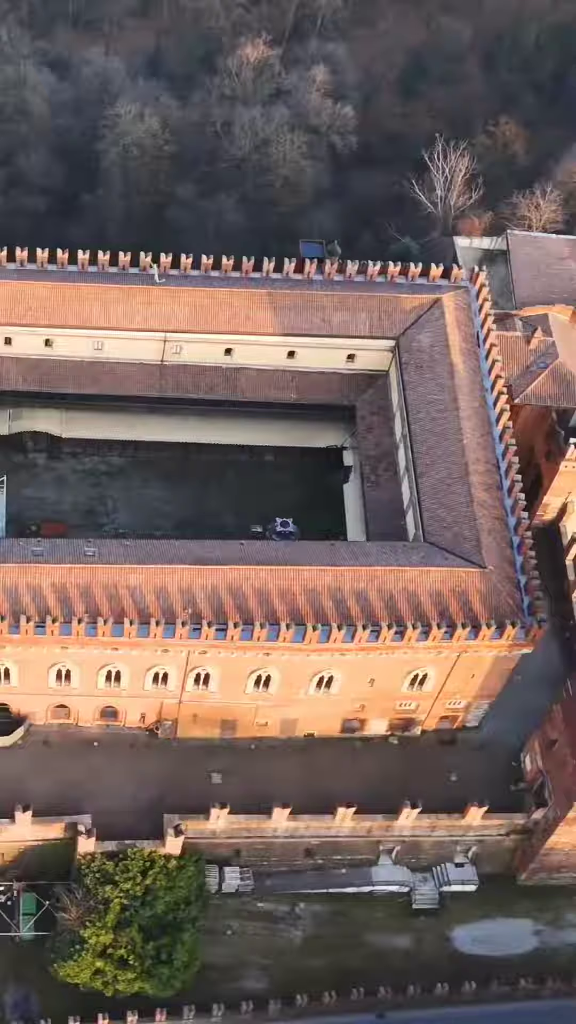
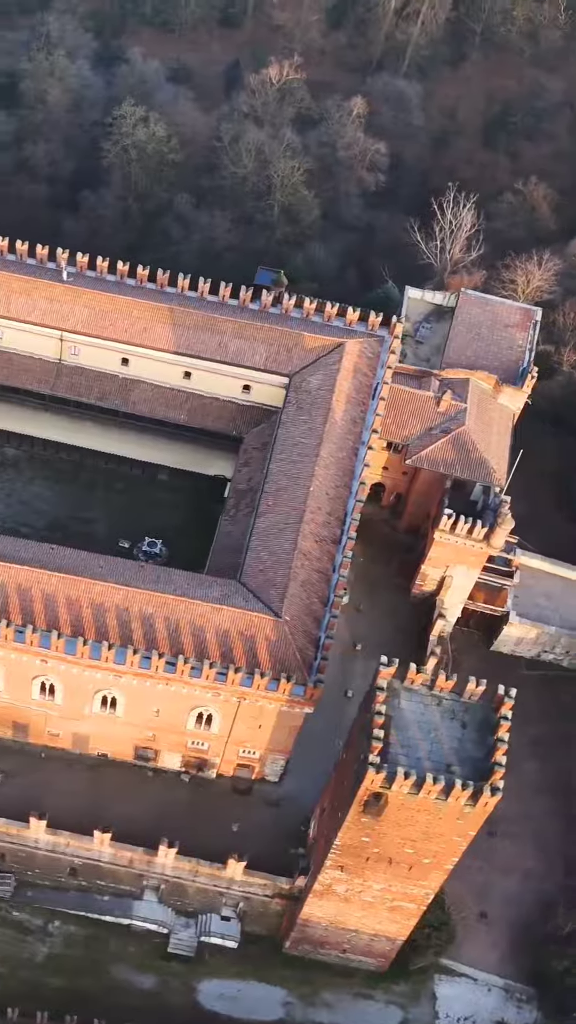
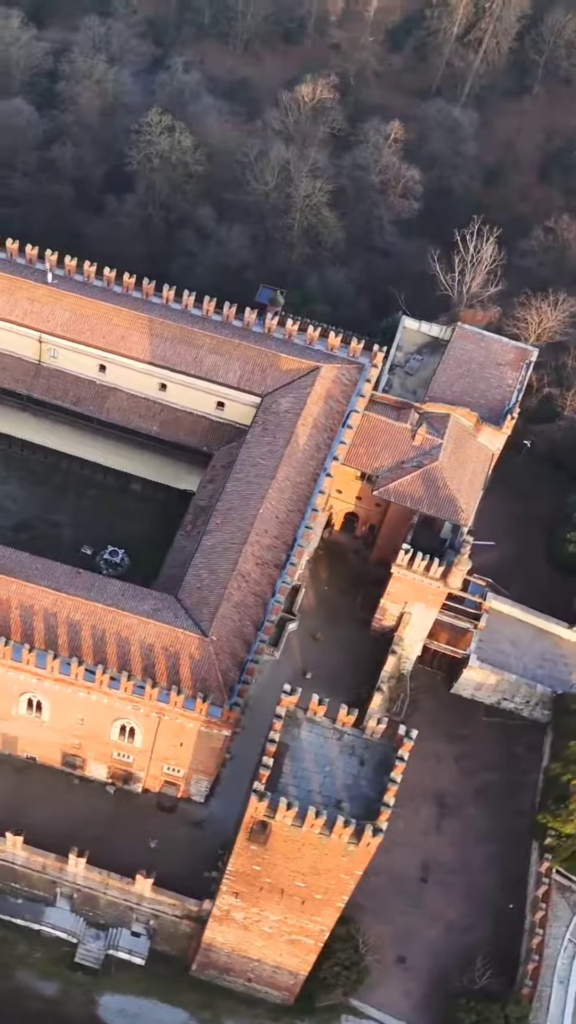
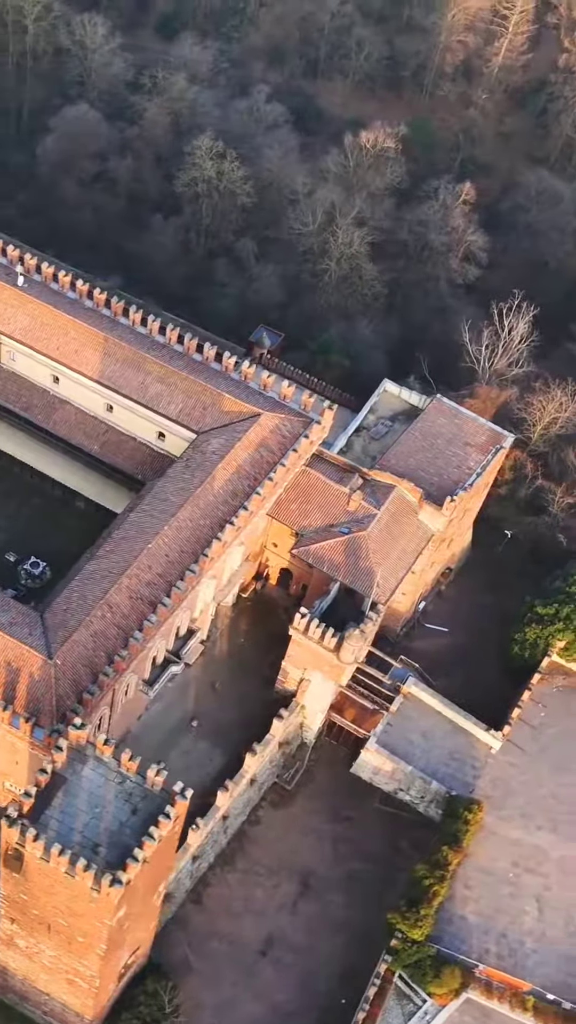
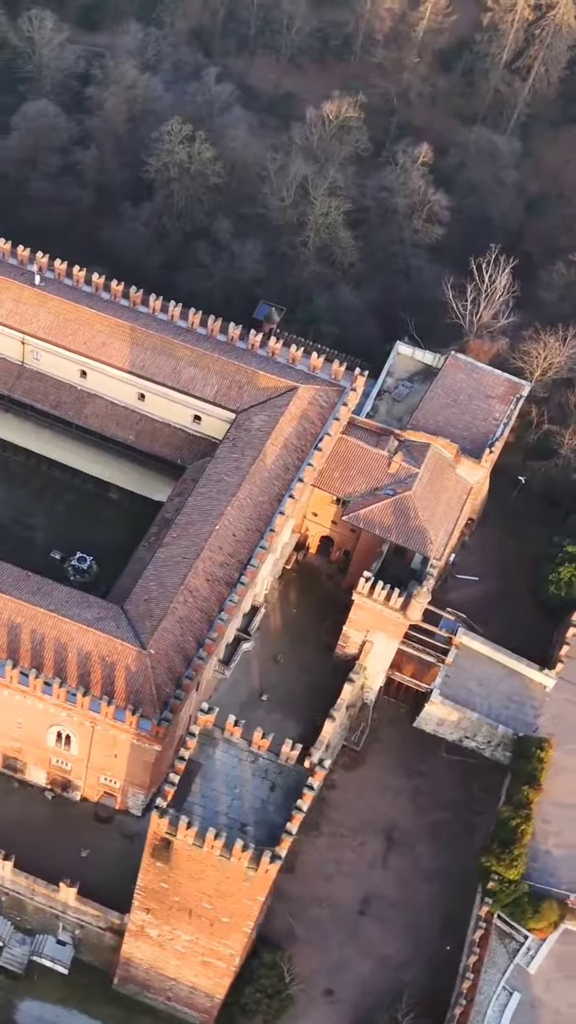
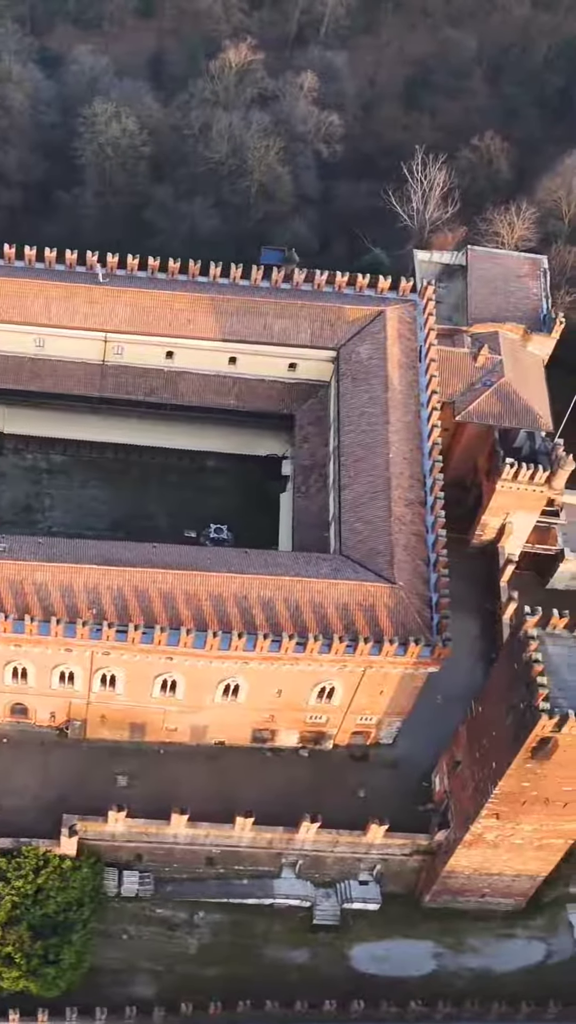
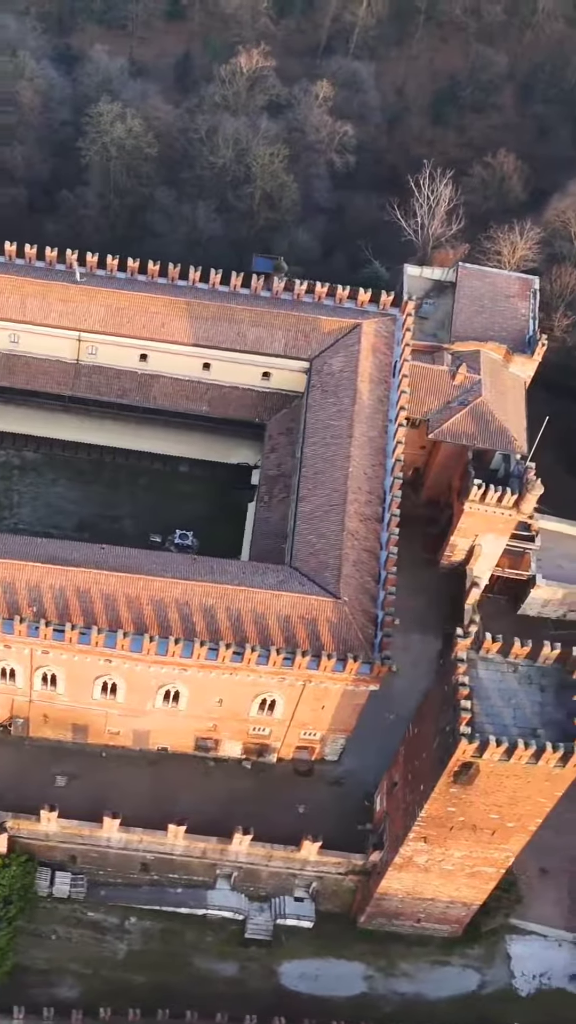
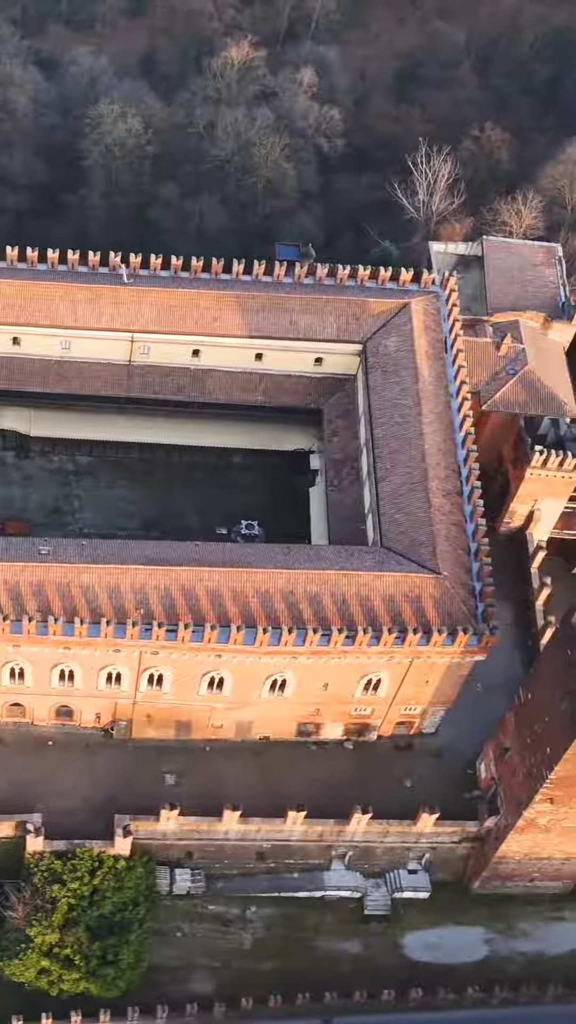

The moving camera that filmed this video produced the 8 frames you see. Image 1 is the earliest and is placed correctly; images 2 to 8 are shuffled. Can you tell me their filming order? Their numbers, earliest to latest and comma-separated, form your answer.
8, 6, 7, 2, 3, 5, 4
